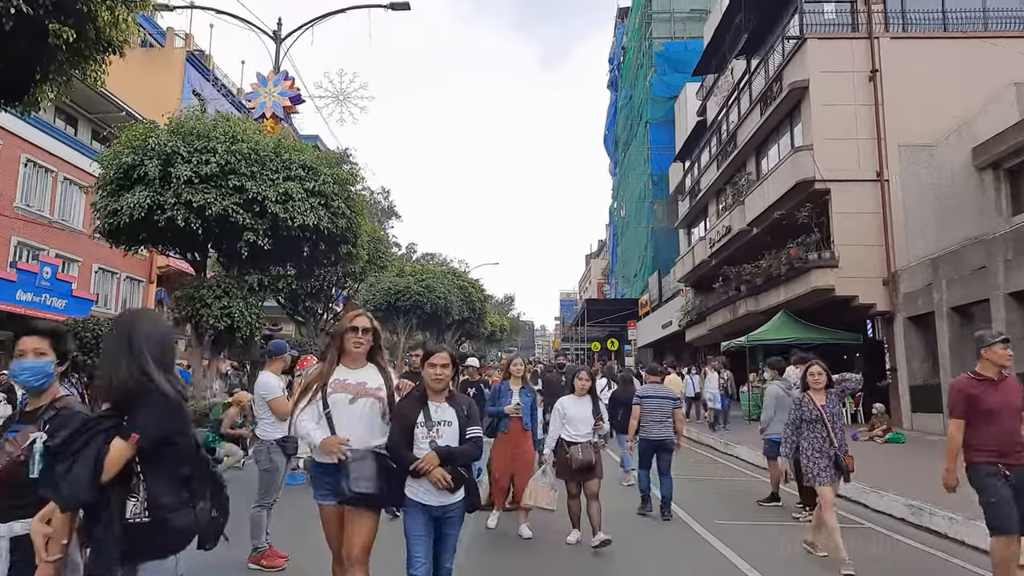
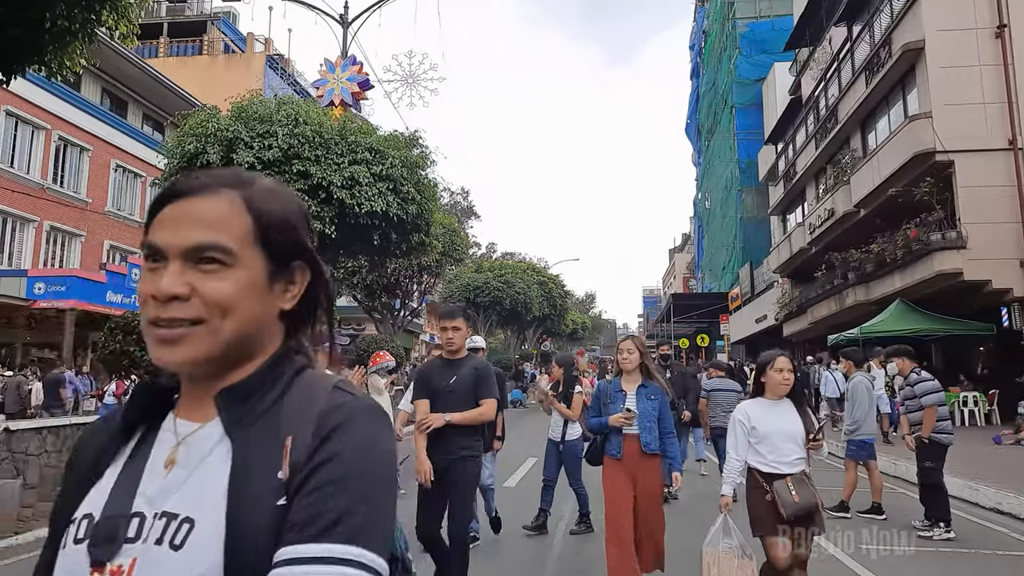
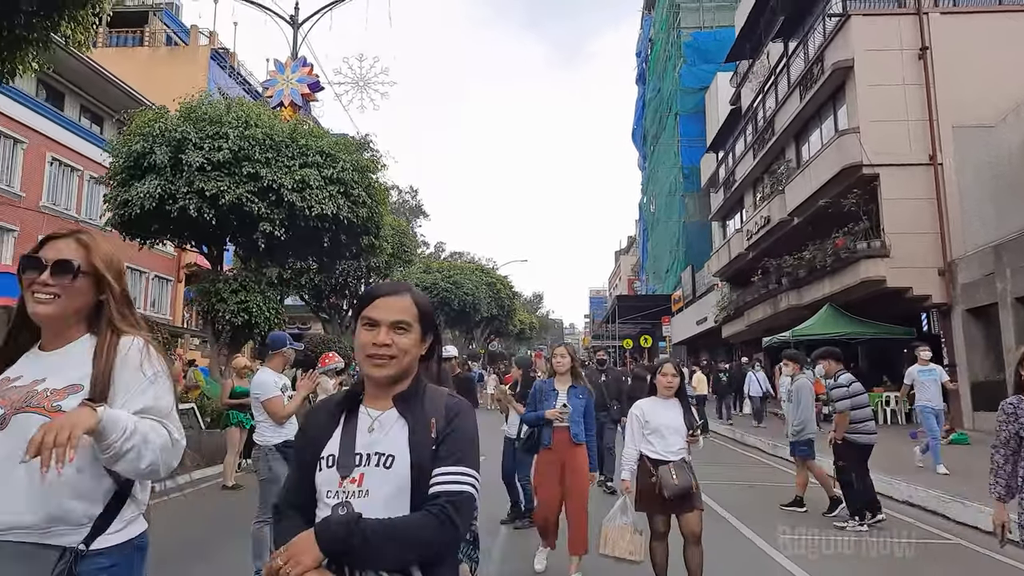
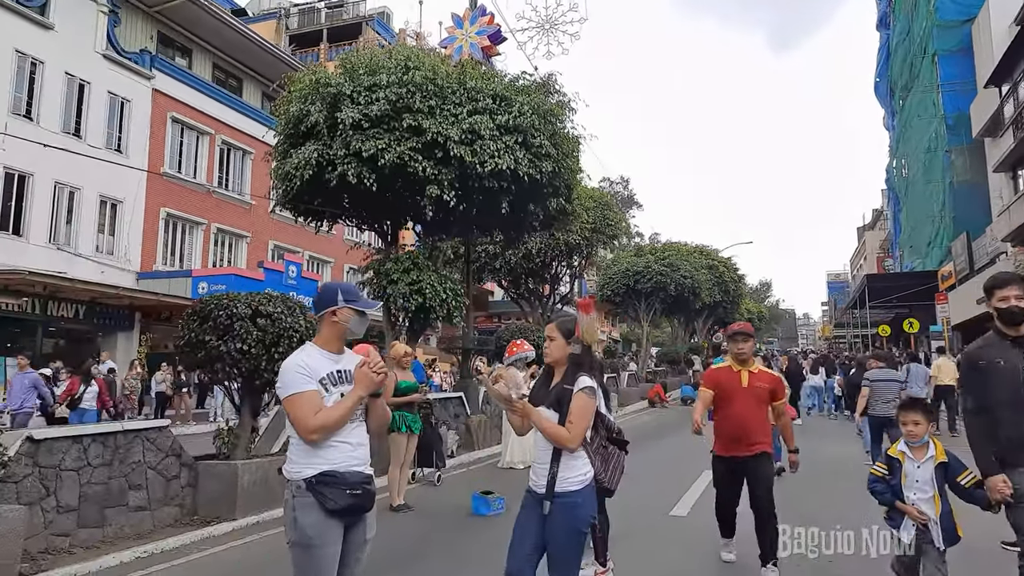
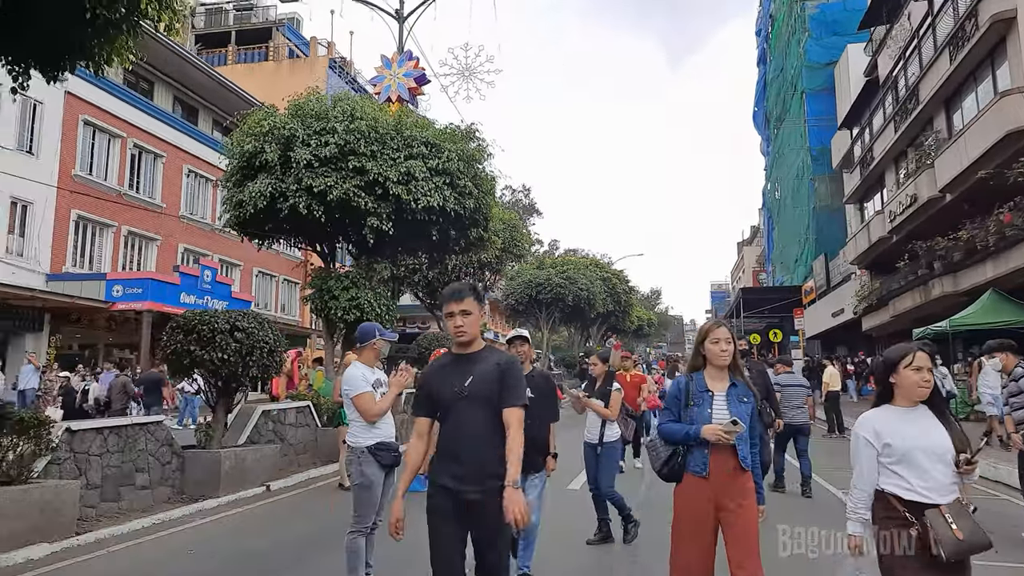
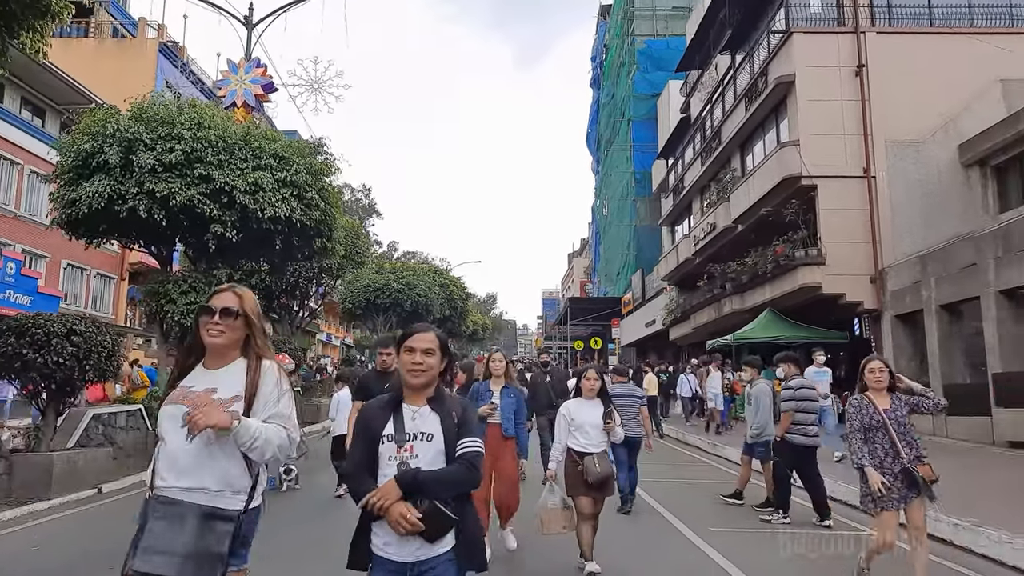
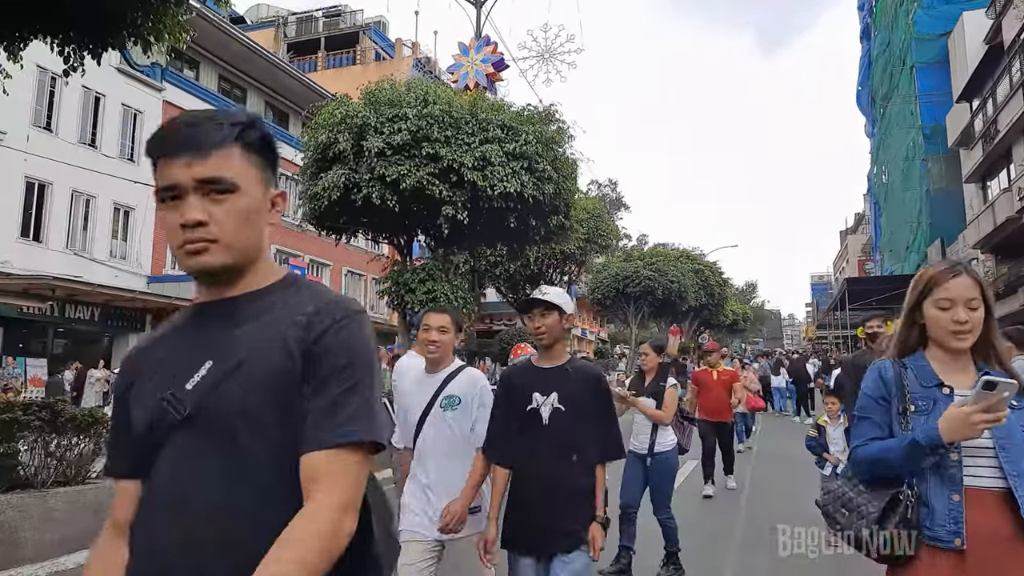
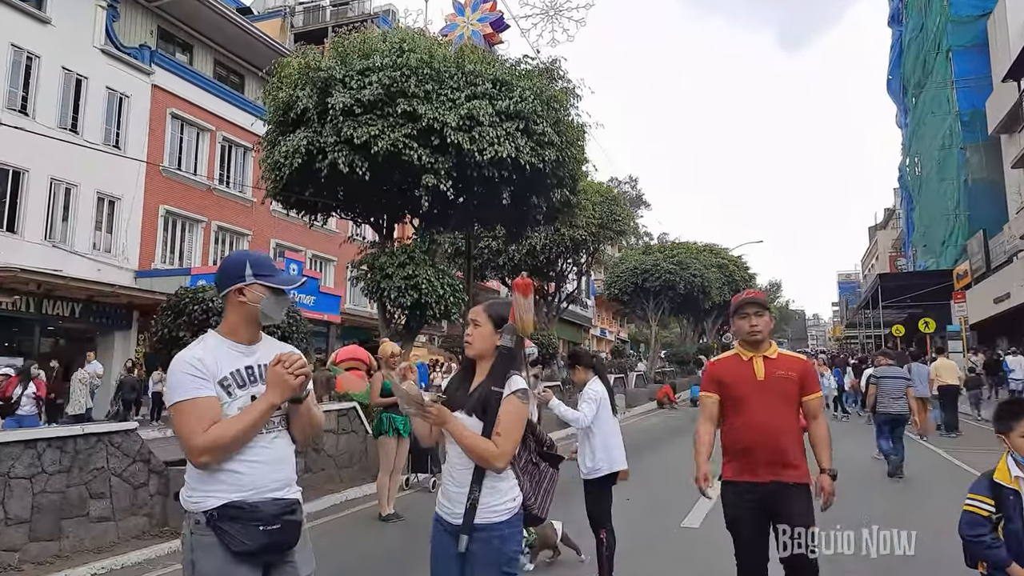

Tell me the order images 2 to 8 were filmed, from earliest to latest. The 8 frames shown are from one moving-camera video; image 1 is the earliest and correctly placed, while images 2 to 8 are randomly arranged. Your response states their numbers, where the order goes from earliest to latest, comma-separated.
6, 3, 2, 5, 7, 4, 8
